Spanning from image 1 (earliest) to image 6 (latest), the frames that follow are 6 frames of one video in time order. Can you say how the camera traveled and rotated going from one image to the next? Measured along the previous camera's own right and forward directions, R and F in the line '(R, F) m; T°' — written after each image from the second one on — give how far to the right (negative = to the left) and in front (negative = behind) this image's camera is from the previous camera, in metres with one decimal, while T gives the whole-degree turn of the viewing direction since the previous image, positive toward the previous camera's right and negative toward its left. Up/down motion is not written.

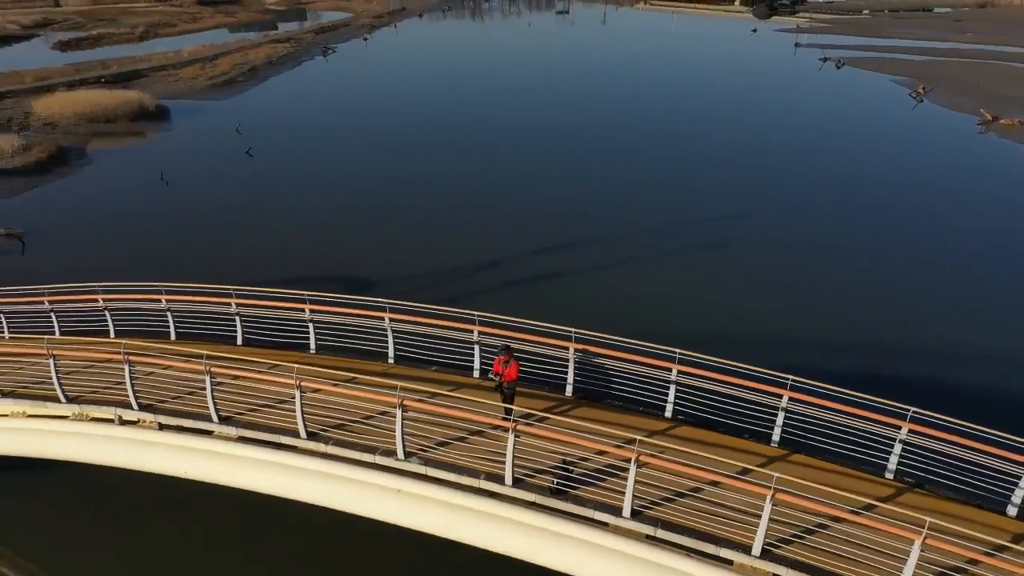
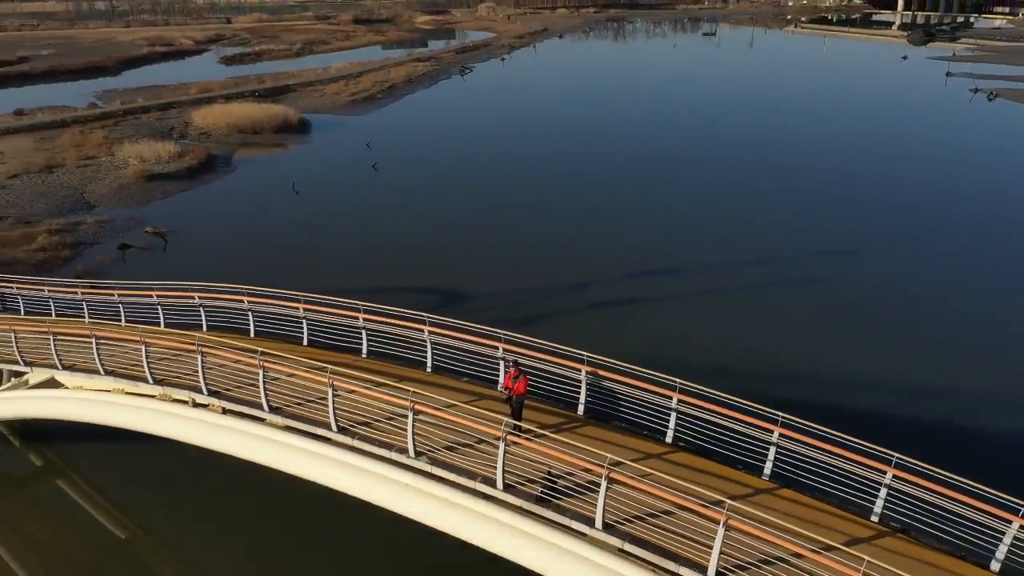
(+1.0, -0.6) m; -9°
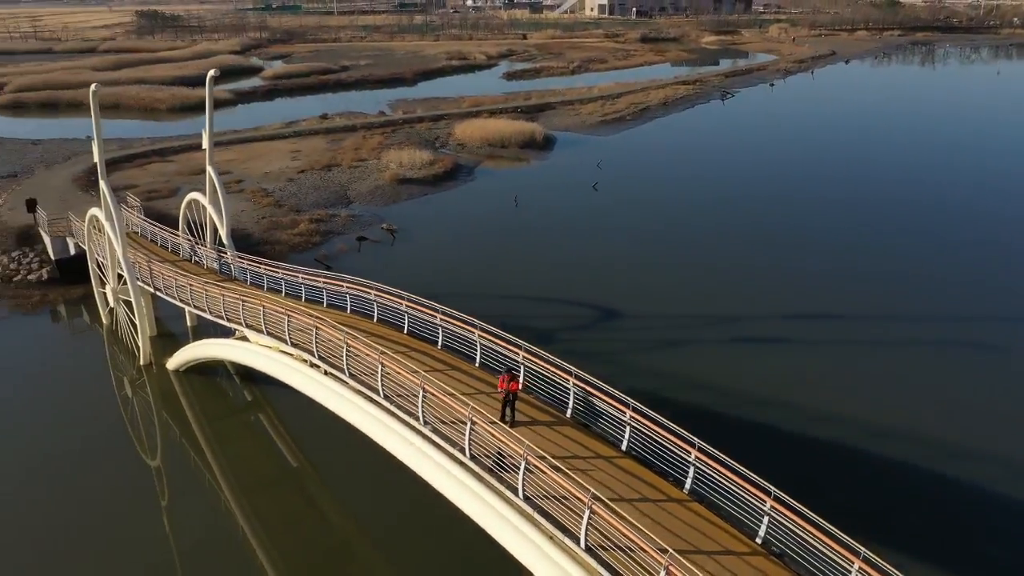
(+2.9, -1.5) m; -19°
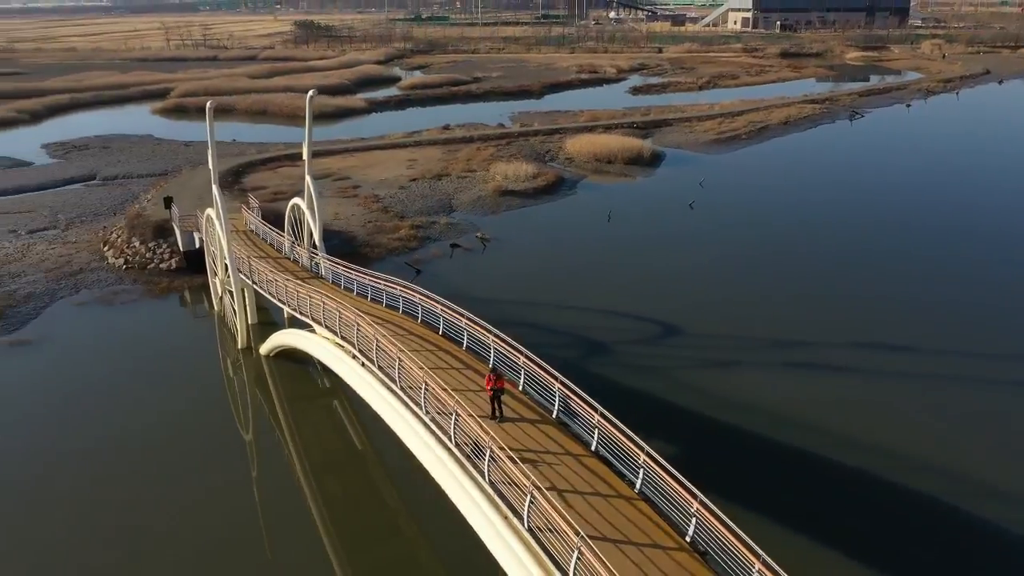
(+1.7, -1.1) m; -9°
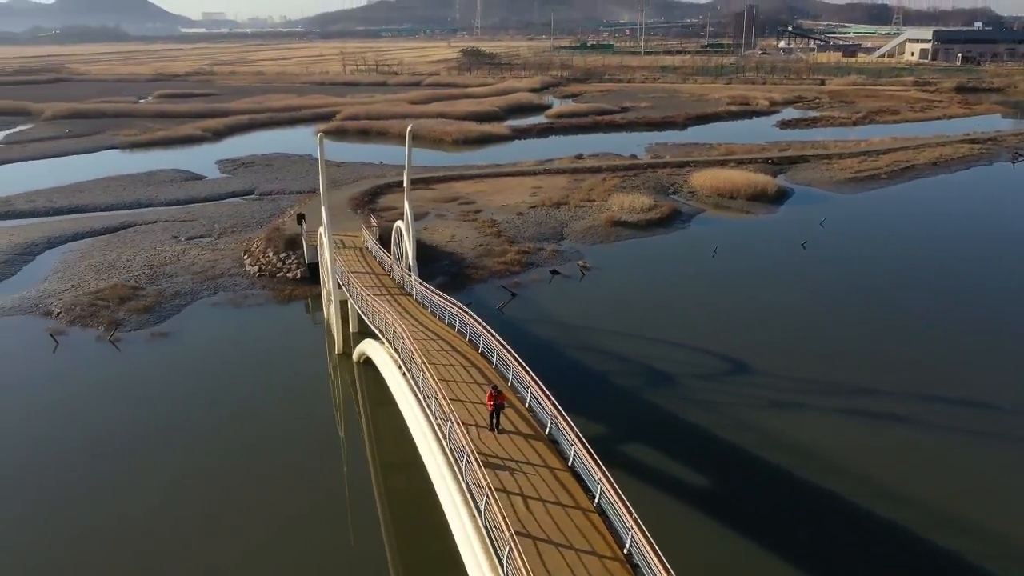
(+2.1, -1.1) m; -11°
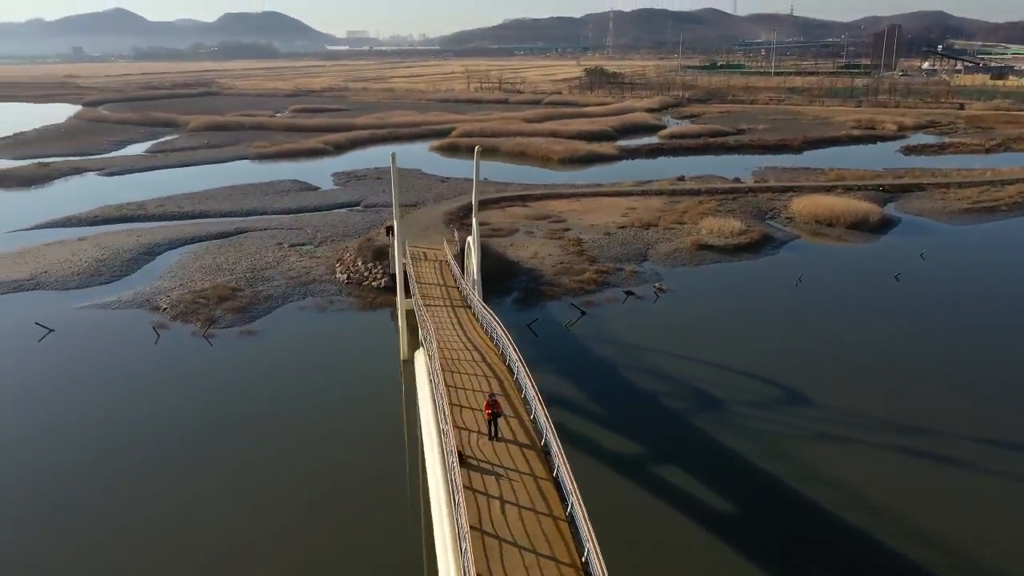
(+1.8, -0.6) m; -8°
